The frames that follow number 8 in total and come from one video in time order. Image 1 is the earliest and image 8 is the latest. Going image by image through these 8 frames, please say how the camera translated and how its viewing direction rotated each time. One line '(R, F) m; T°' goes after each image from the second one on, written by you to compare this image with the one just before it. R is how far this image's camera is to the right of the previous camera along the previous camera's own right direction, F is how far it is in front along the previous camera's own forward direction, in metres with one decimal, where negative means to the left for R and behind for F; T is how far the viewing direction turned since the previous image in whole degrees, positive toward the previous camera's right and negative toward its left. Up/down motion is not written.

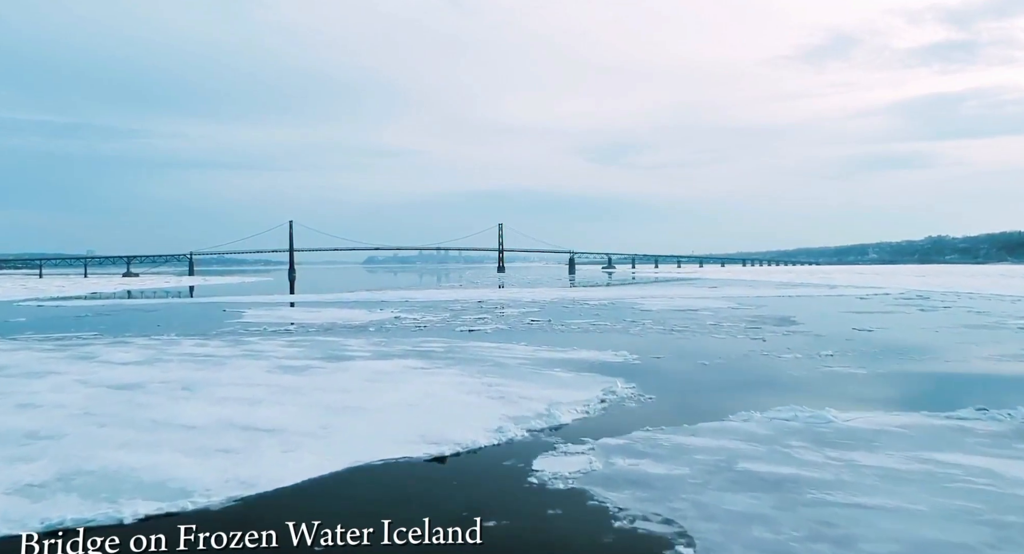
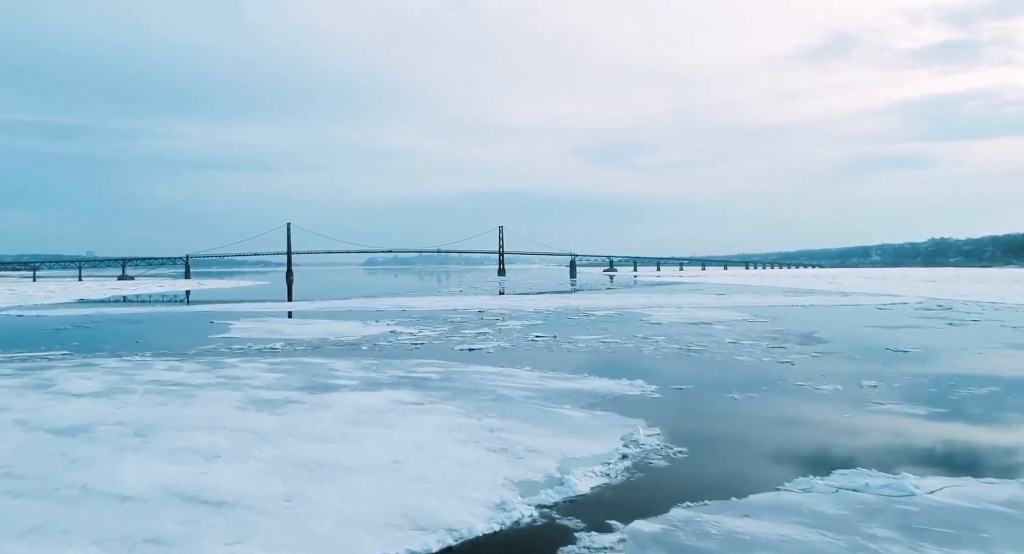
(0.0, +0.8) m; 0°
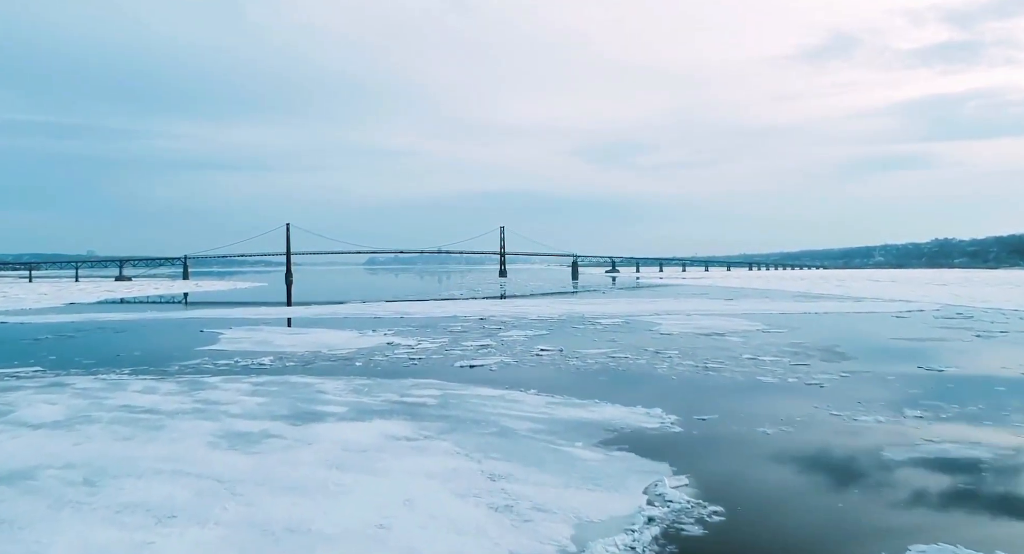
(0.0, +0.6) m; 0°
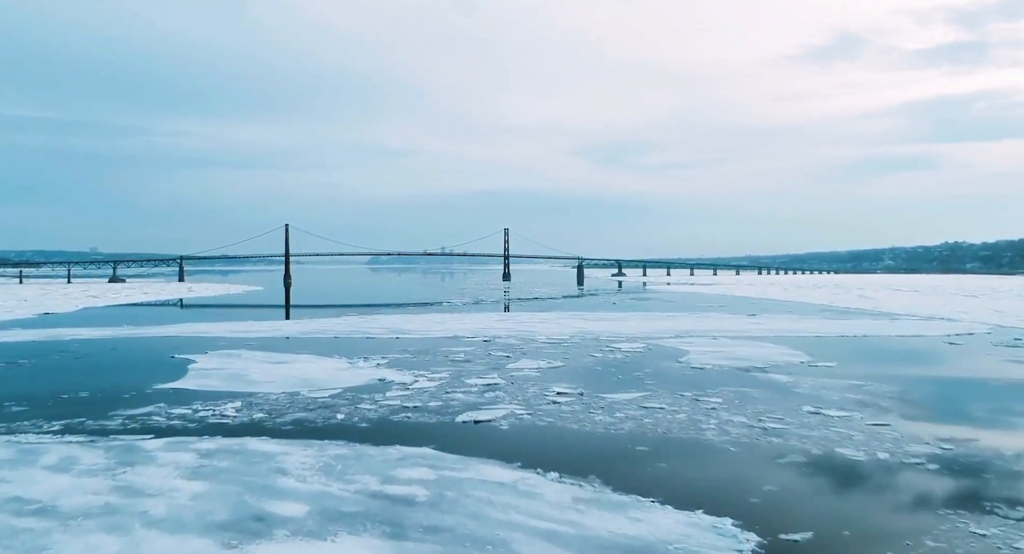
(-0.1, +1.6) m; 0°
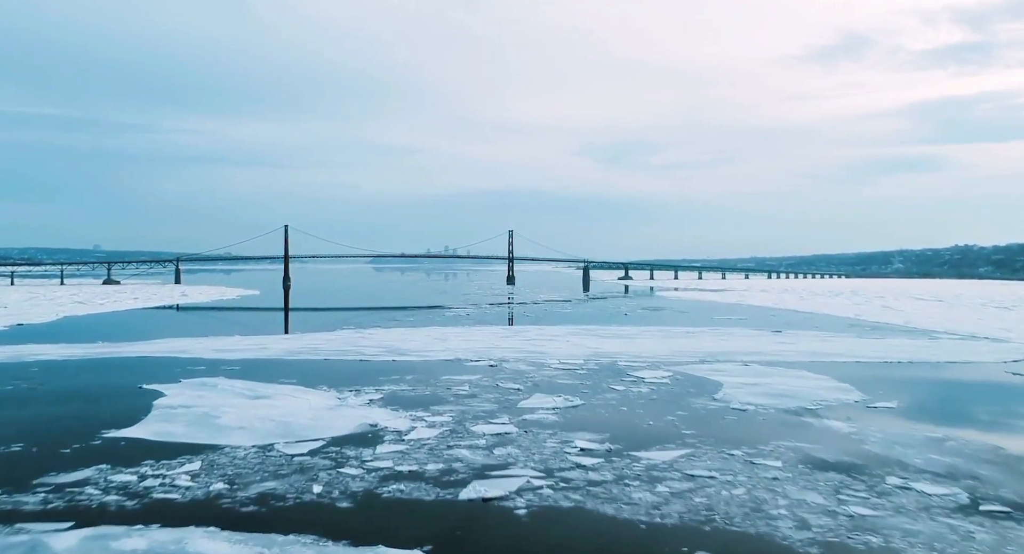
(-0.1, +1.5) m; 0°
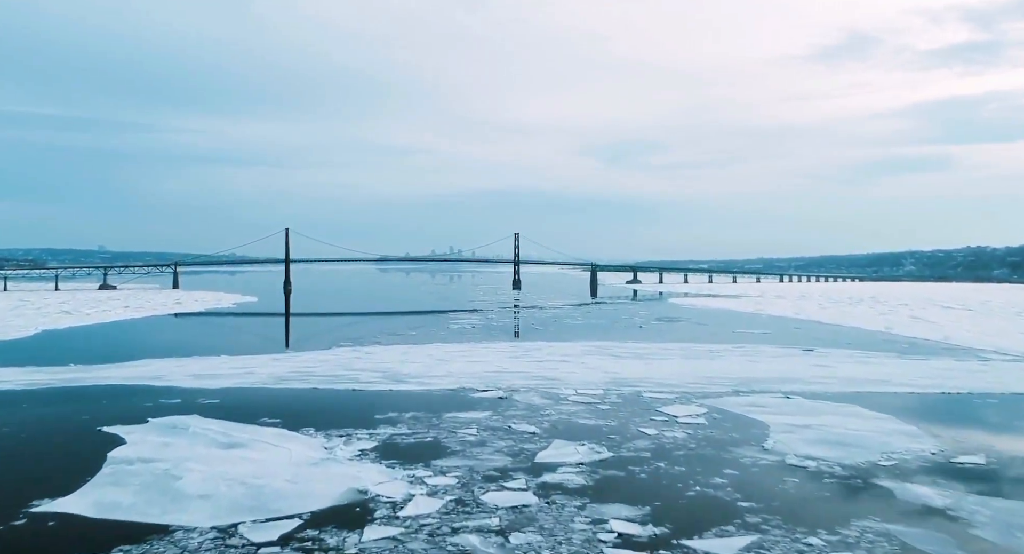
(-0.1, +1.5) m; 0°
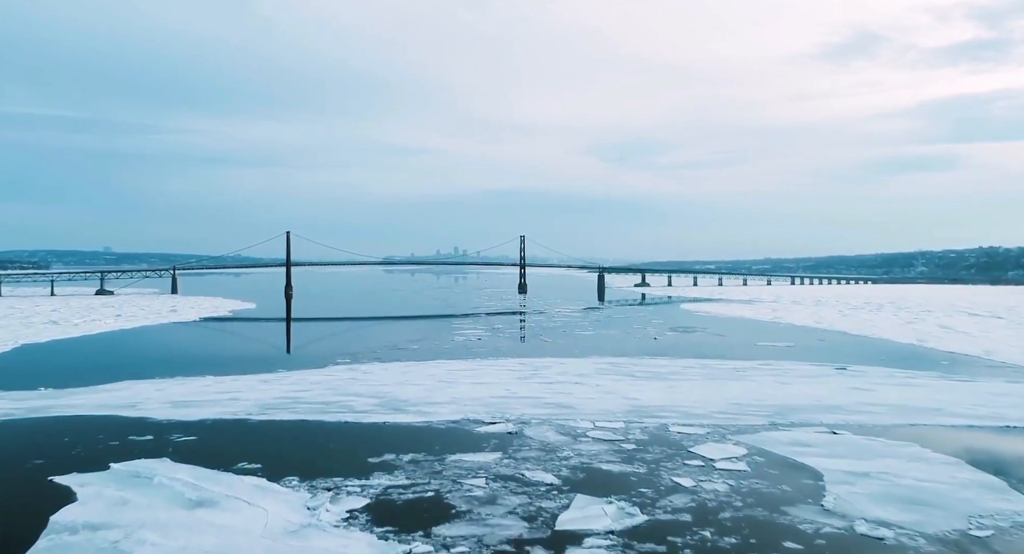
(-0.1, +1.3) m; 0°
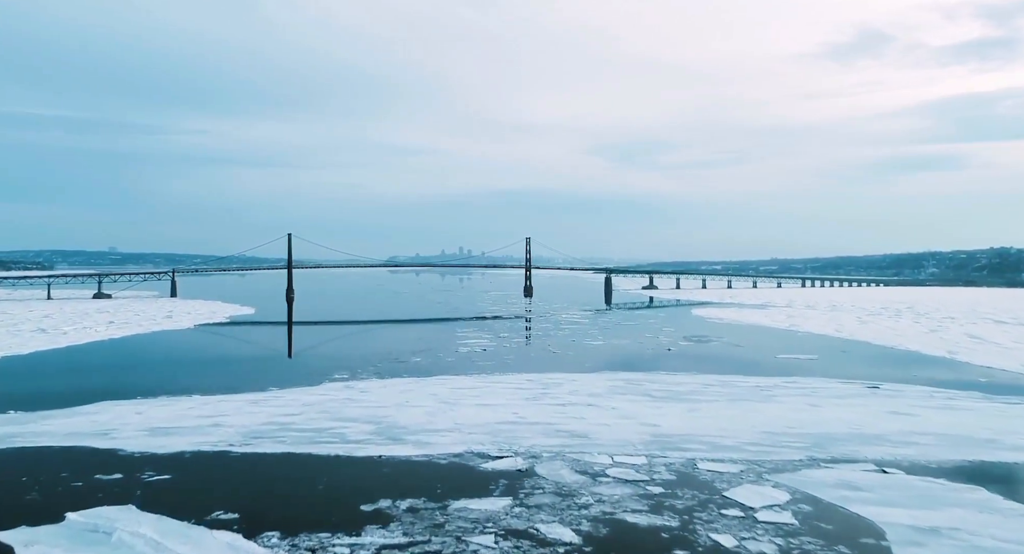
(-0.1, +1.2) m; 0°
